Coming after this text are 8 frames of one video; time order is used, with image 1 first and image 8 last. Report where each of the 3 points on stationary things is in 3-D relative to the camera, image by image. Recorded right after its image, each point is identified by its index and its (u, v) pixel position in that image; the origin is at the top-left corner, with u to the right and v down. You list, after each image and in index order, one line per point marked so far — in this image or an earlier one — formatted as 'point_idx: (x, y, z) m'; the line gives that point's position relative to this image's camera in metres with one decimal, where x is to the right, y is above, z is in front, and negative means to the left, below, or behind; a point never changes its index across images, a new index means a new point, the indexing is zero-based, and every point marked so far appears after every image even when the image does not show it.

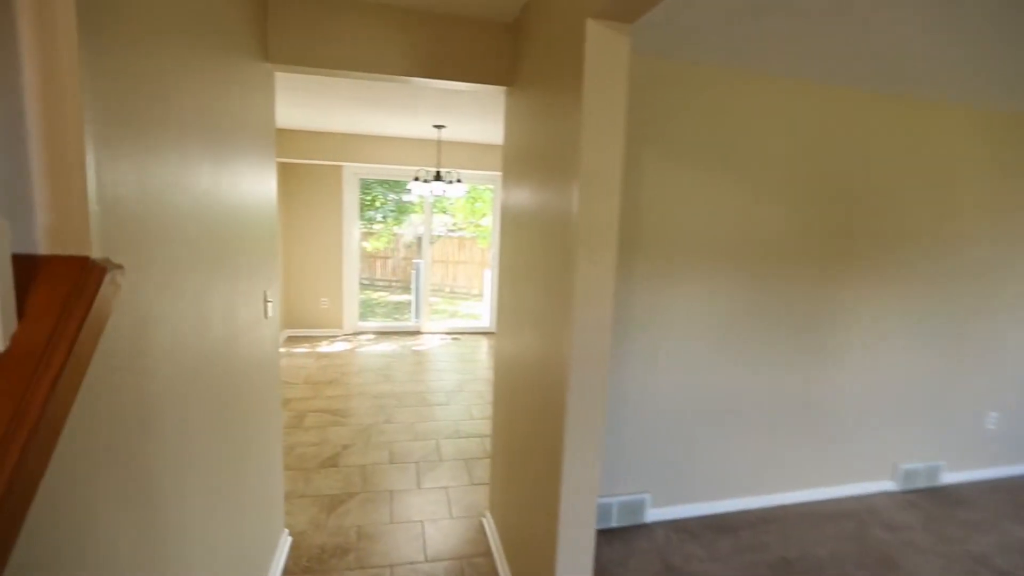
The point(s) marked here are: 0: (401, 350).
0: (-1.3, -0.7, +5.8) m
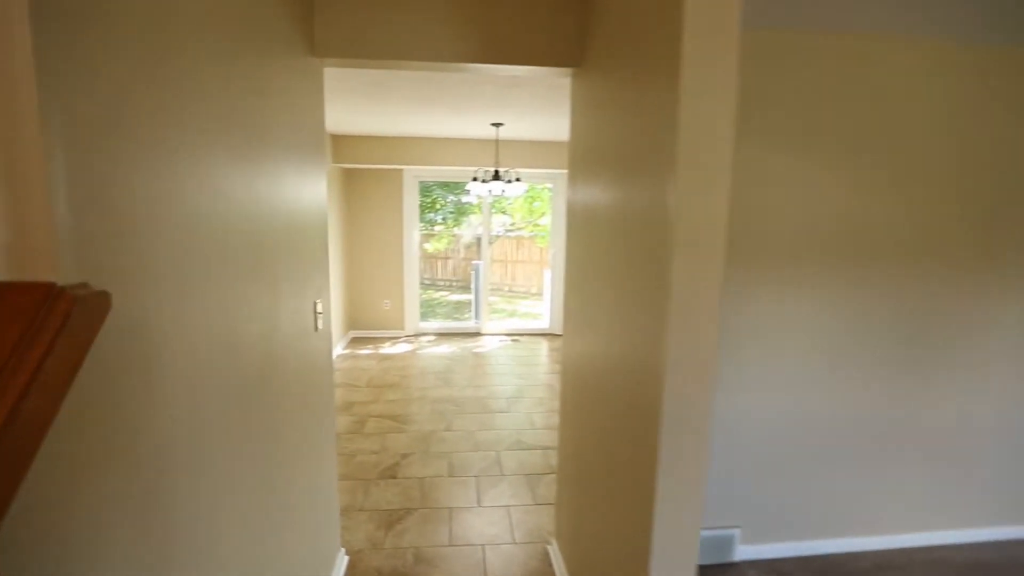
0: (-0.6, -0.8, +5.6) m
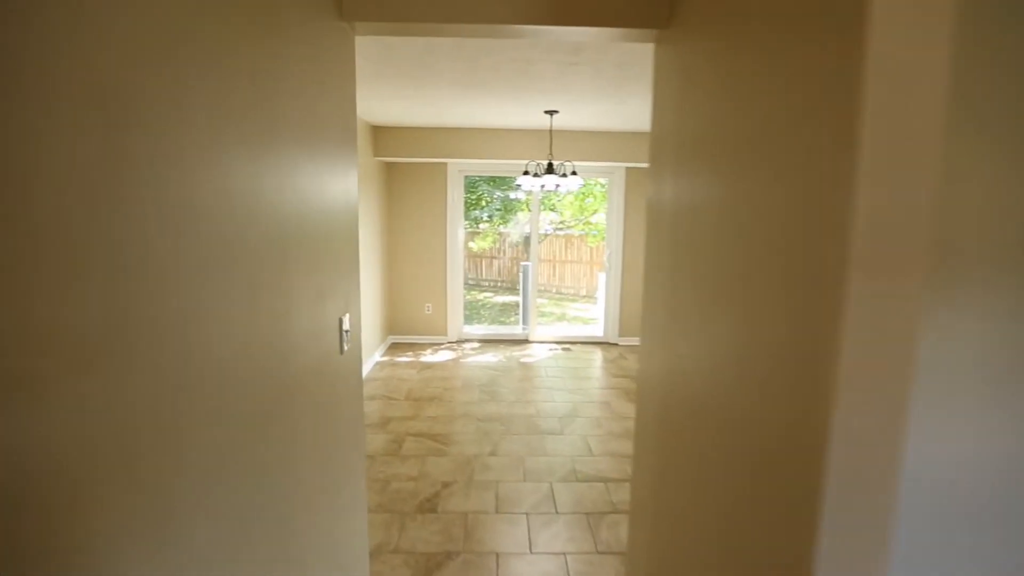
0: (-0.1, -0.8, +5.3) m
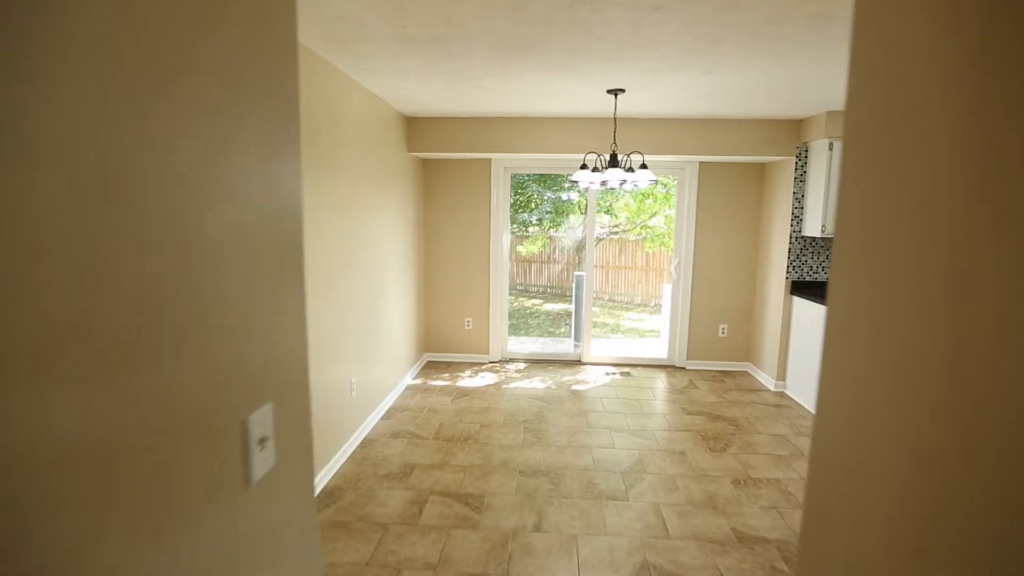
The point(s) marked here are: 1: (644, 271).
0: (+0.4, -0.9, +4.5) m
1: (+1.4, +0.2, +5.3) m
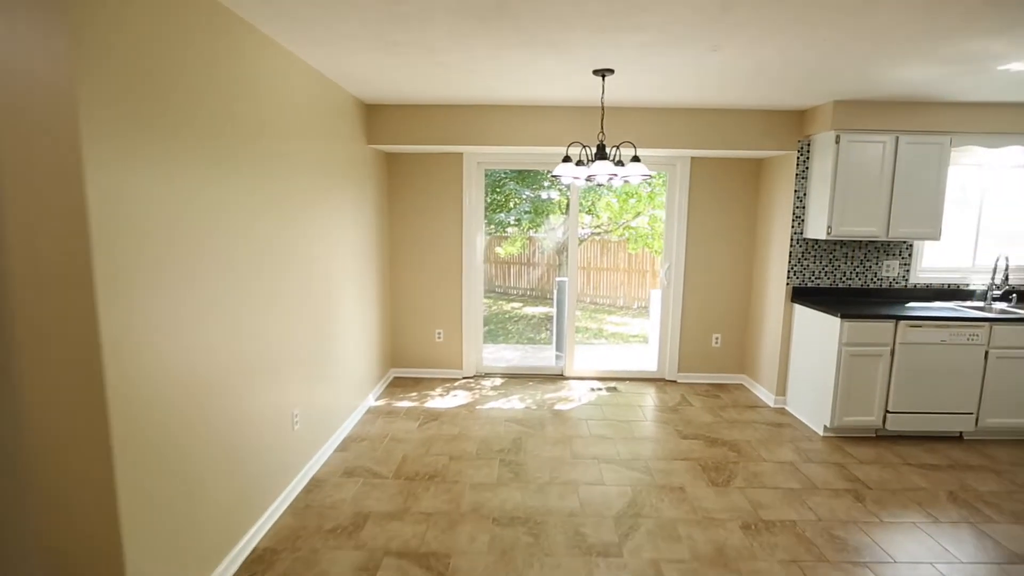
0: (+0.2, -1.0, +4.1) m
1: (+1.2, +0.1, +4.8) m
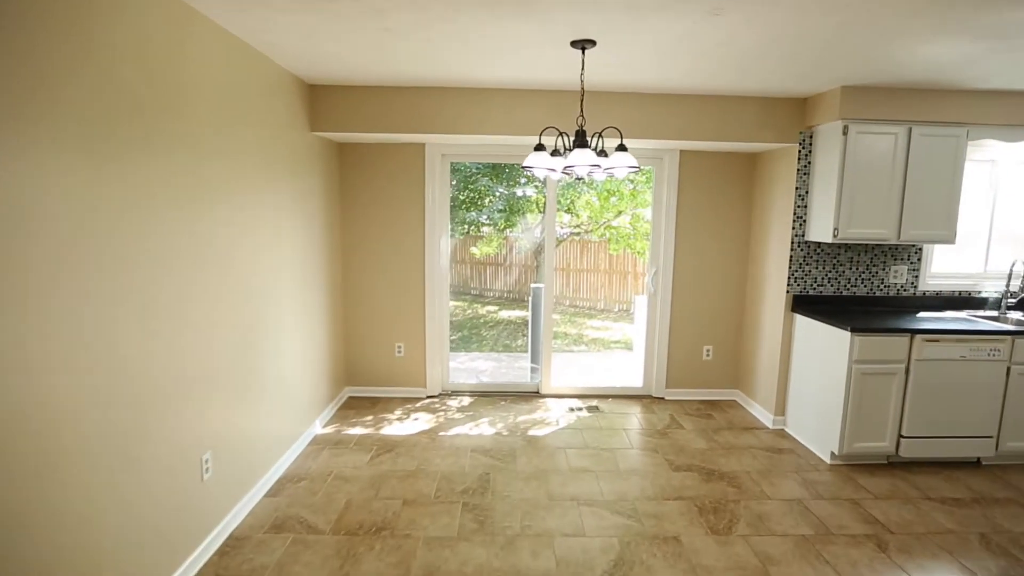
0: (0.0, -1.1, +3.6) m
1: (+0.9, +0.1, +4.4) m
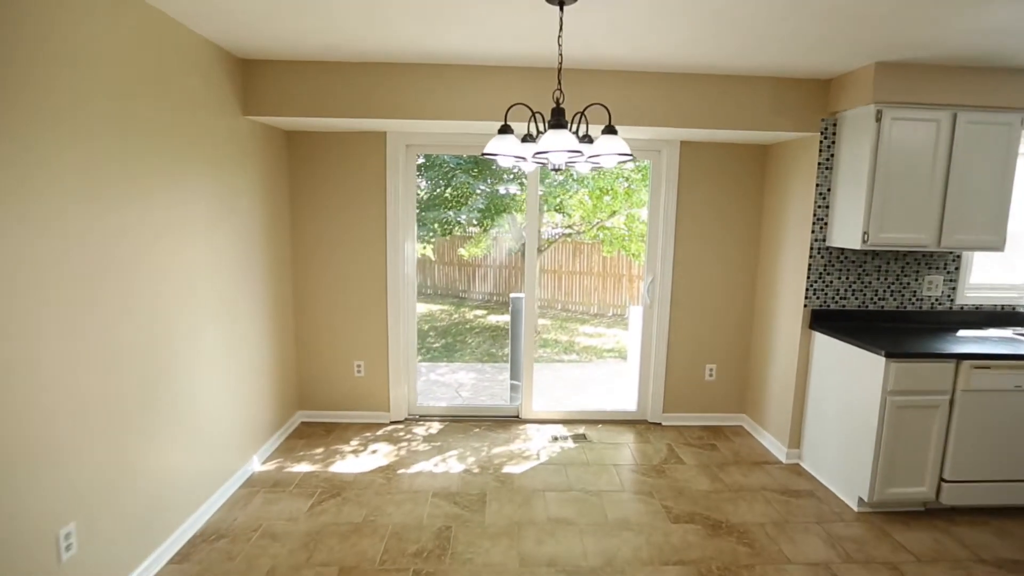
0: (-0.2, -1.1, +3.0) m
1: (+0.7, 0.0, +3.8) m
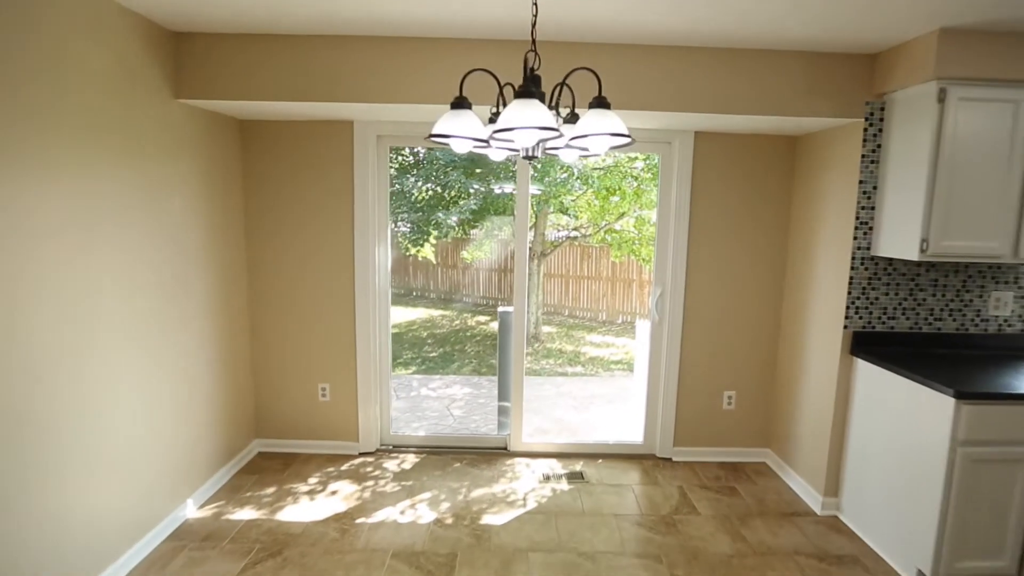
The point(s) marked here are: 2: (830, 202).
0: (-0.3, -1.2, +2.5) m
1: (+0.6, -0.1, +3.3) m
2: (+1.8, +0.5, +2.7) m
